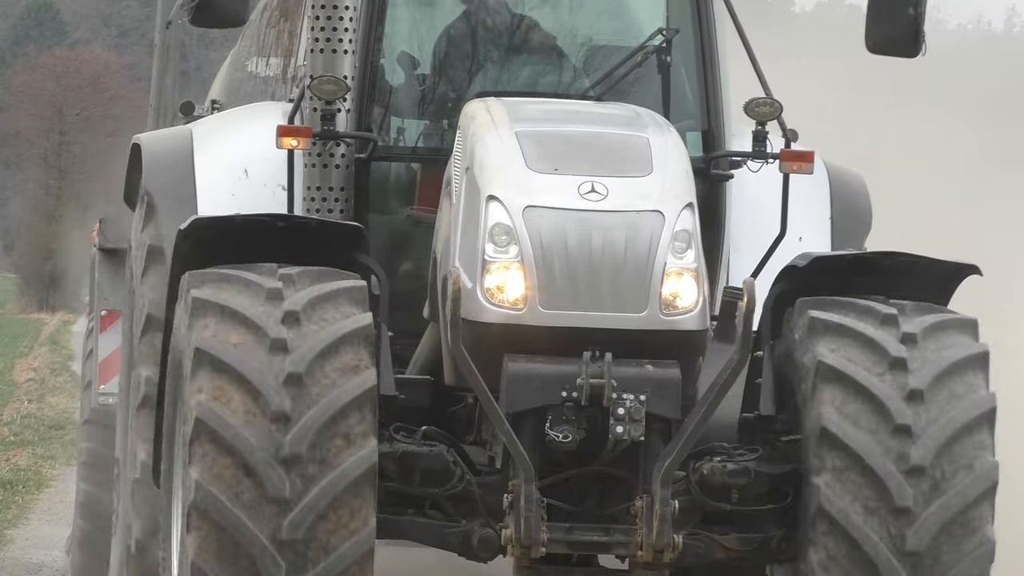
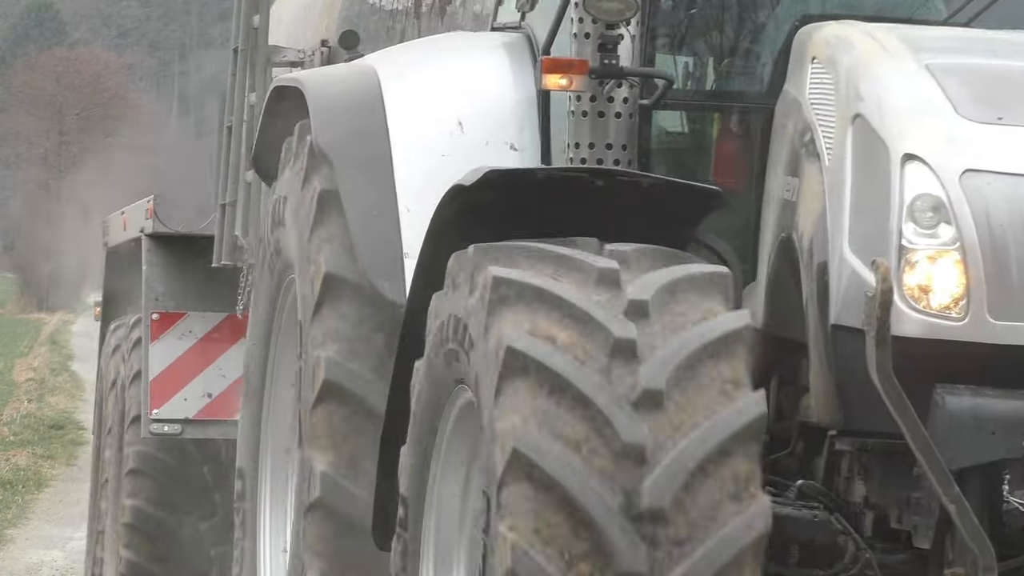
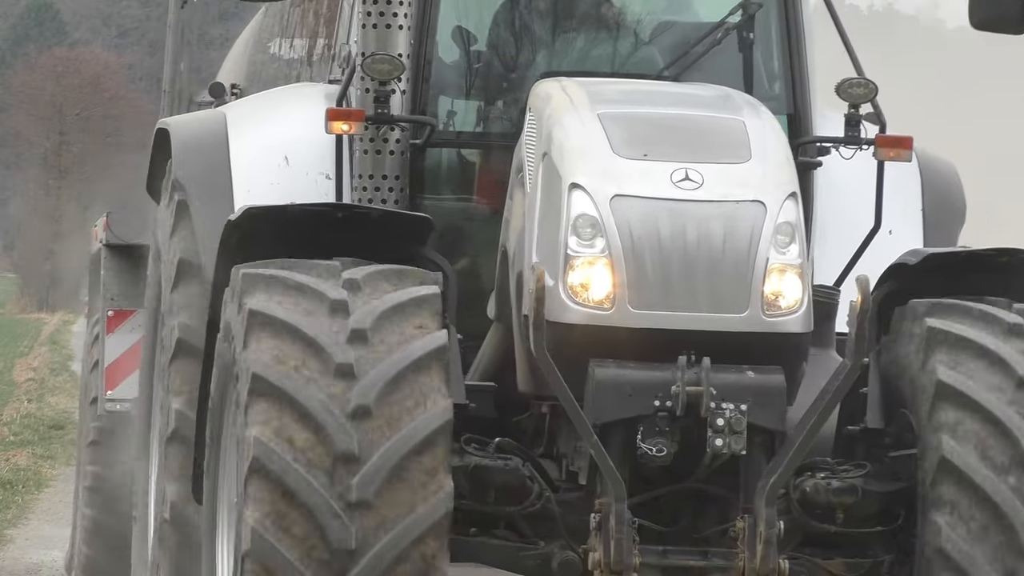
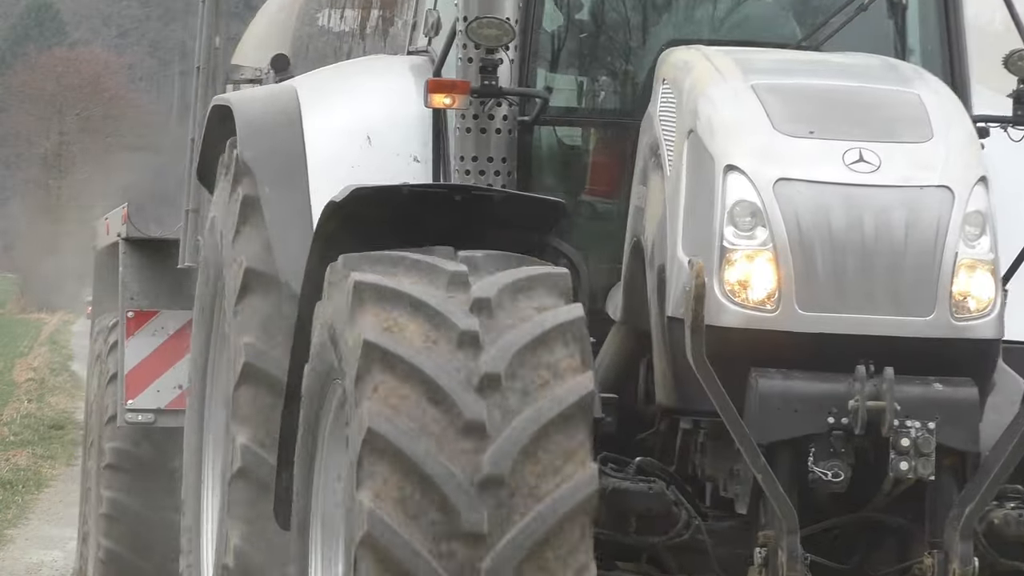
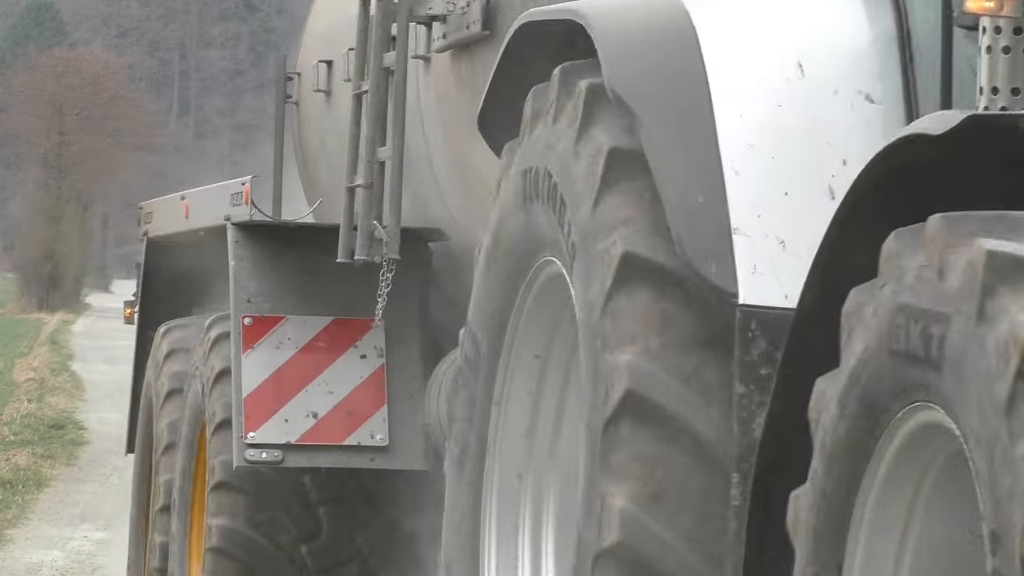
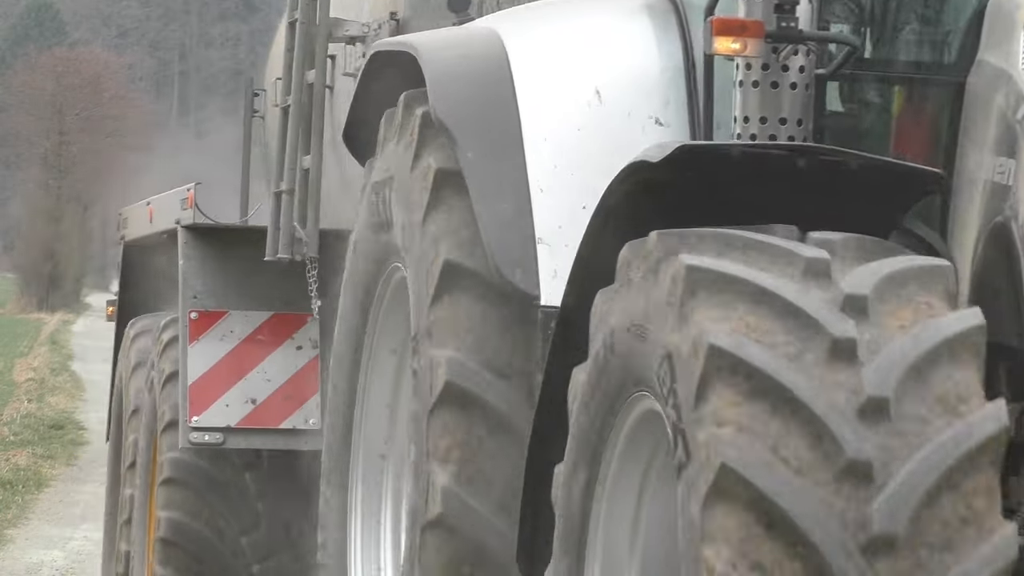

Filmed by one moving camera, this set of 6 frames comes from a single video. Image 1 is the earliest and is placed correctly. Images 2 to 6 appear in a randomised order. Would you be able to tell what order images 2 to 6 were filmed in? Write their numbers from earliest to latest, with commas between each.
3, 4, 2, 6, 5
